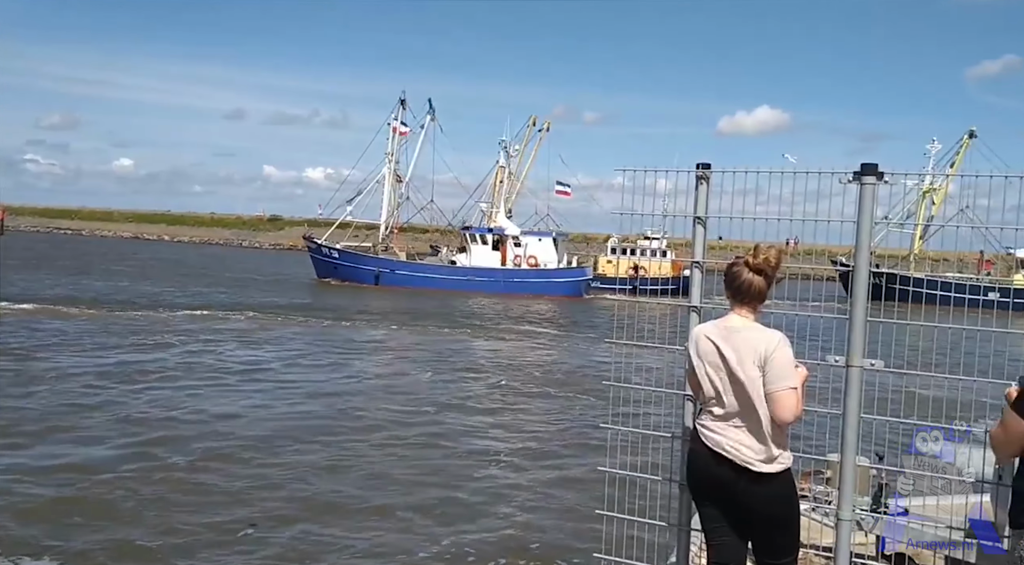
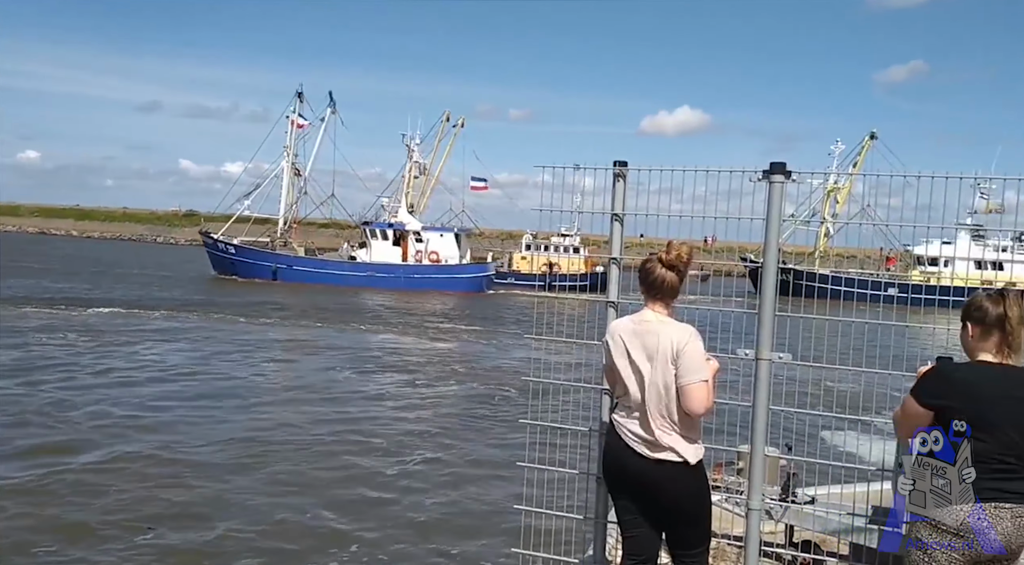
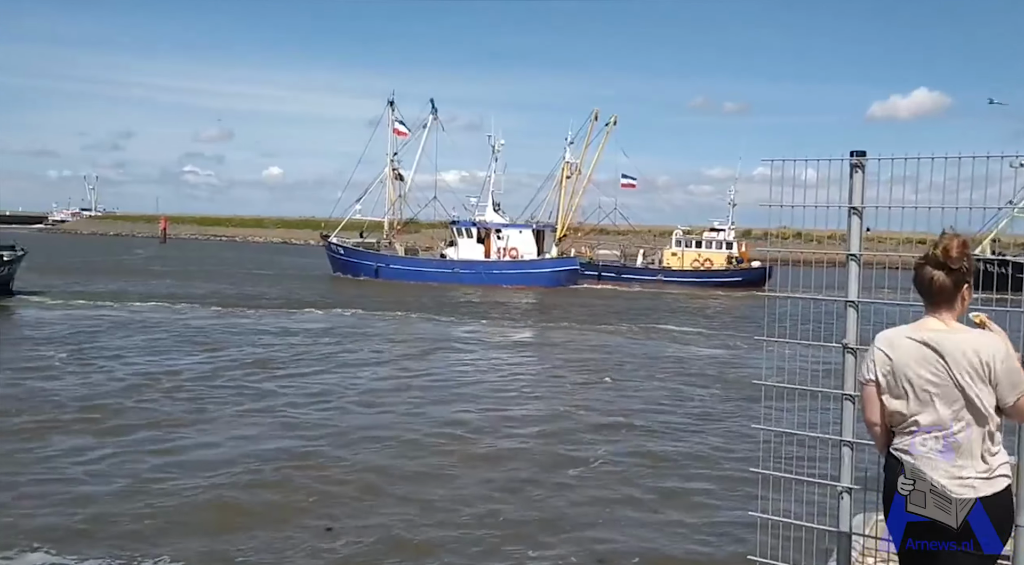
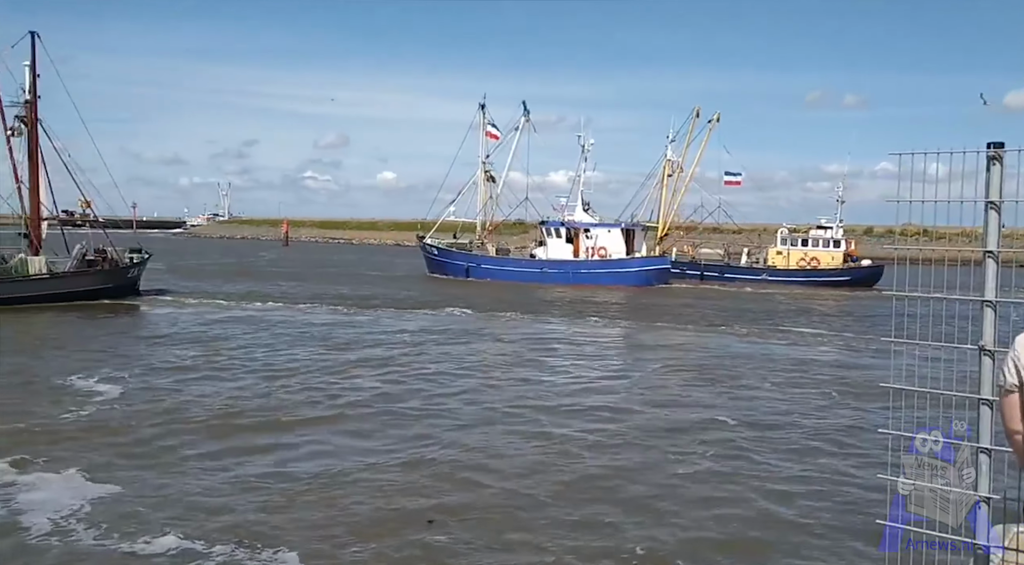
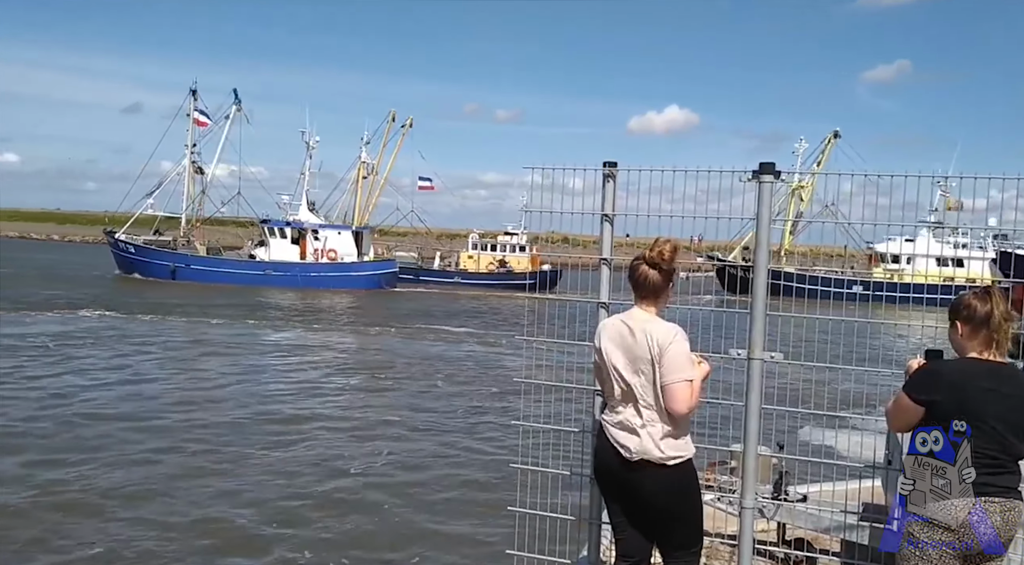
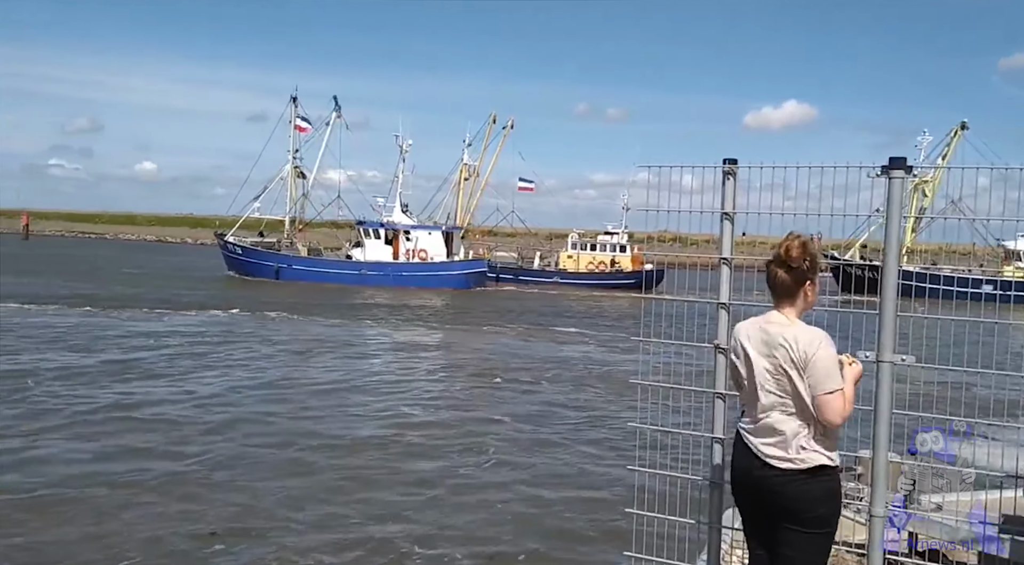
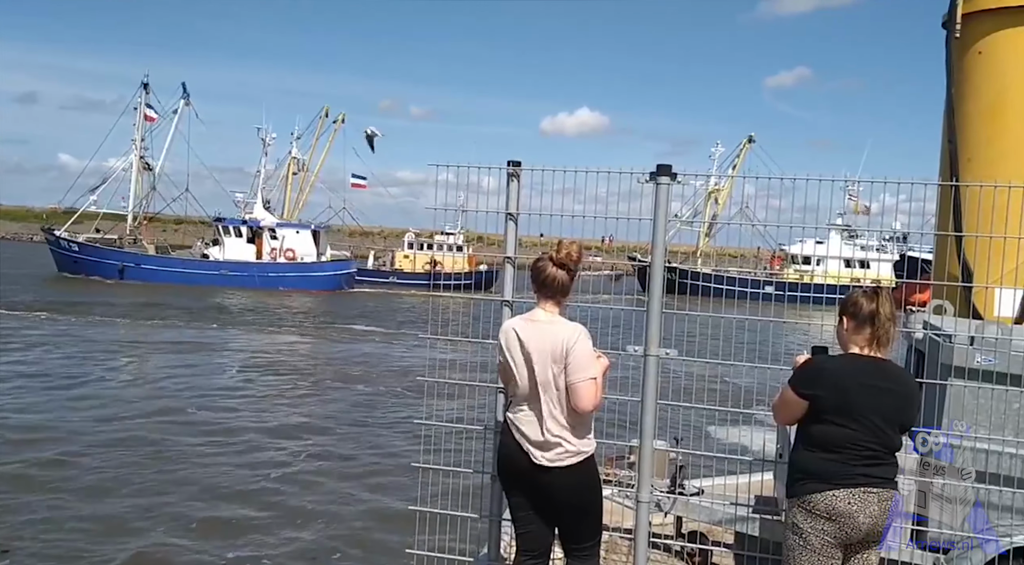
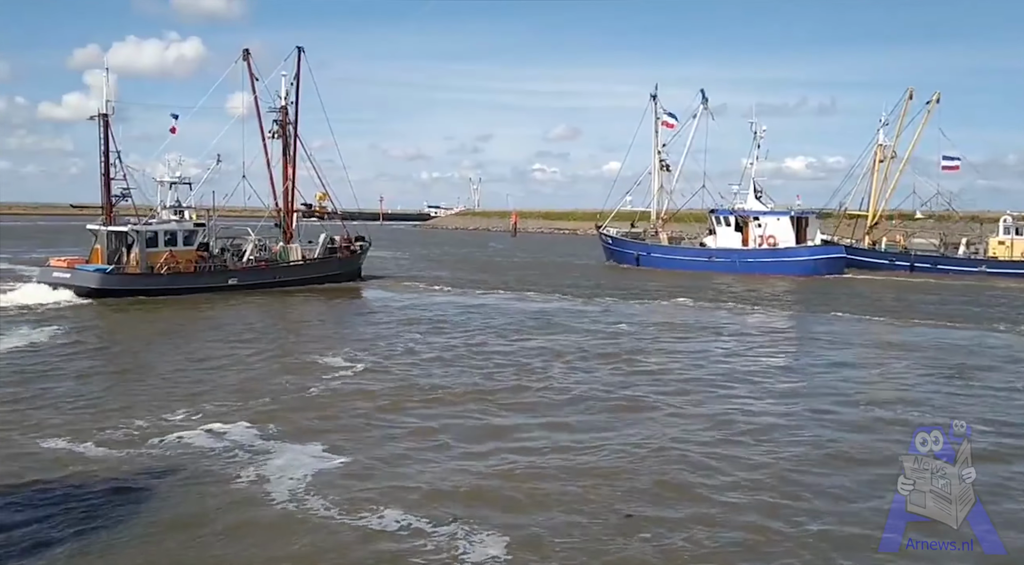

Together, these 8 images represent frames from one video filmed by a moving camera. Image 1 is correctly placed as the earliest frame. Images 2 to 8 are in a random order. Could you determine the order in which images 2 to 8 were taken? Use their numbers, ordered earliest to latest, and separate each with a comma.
2, 7, 5, 6, 3, 4, 8
